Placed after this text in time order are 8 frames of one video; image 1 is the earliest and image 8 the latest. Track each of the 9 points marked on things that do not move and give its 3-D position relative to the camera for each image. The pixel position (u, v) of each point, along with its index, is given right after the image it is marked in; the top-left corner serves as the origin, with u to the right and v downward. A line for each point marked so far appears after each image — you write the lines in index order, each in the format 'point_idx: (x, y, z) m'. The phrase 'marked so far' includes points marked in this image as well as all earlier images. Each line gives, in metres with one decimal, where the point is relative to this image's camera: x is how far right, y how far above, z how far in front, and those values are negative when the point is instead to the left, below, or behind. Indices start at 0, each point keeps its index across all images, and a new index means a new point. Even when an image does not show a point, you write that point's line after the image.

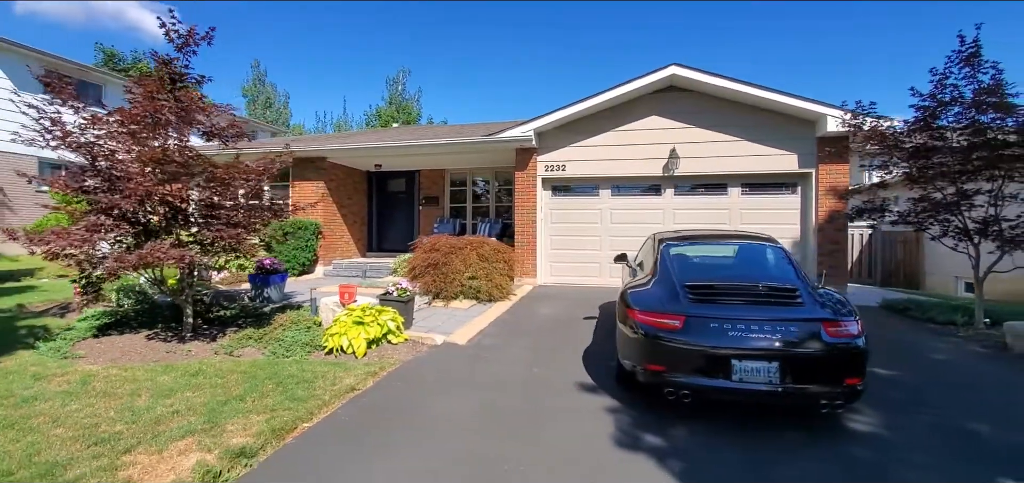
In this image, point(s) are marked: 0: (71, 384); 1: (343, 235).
0: (-3.8, -1.2, +4.1) m
1: (-4.2, +0.2, +12.0) m
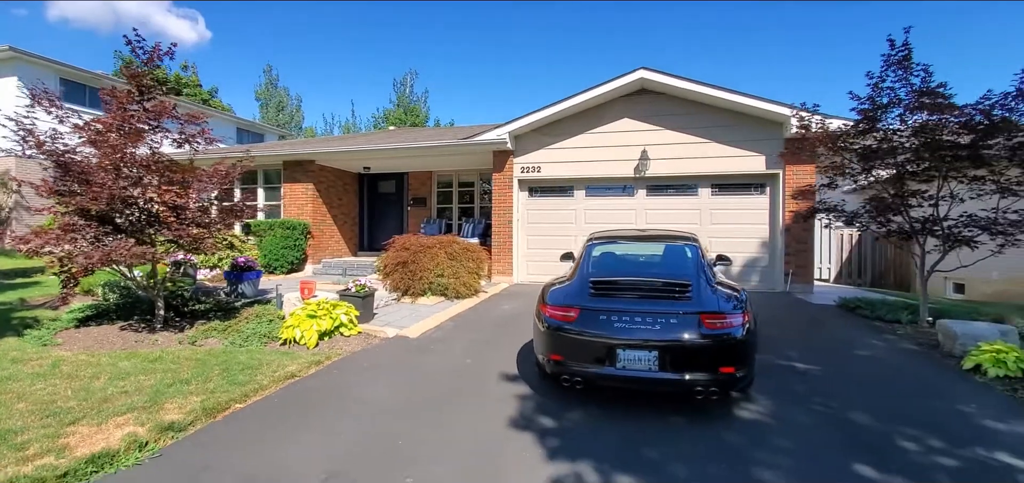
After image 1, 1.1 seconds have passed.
0: (-4.5, -1.2, +4.5) m
1: (-4.7, +0.2, +12.4) m
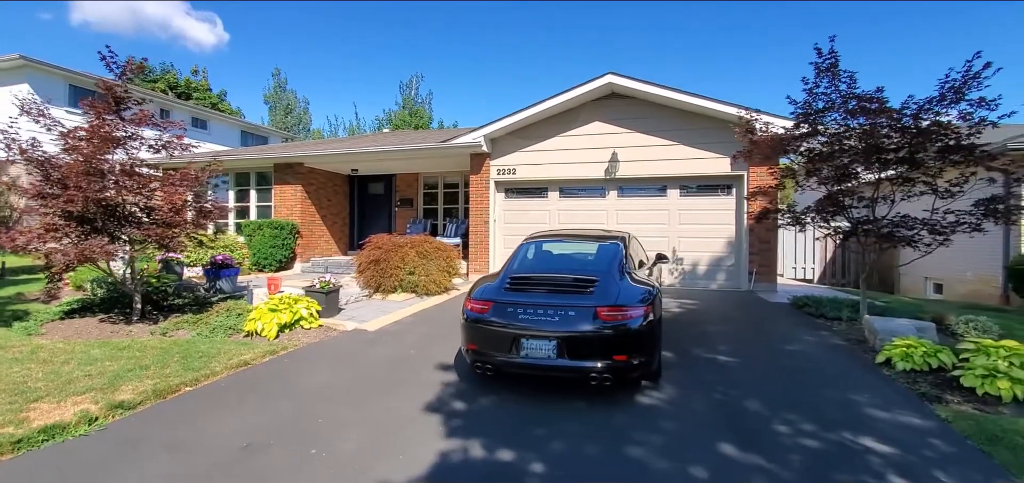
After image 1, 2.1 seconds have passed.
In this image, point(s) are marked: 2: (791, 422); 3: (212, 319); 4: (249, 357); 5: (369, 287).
0: (-5.1, -1.2, +5.0) m
1: (-5.1, +0.2, +12.9) m
2: (+2.1, -1.4, +3.6) m
3: (-3.9, -1.0, +6.2) m
4: (-2.8, -1.2, +5.1) m
5: (-2.5, -0.8, +8.5) m
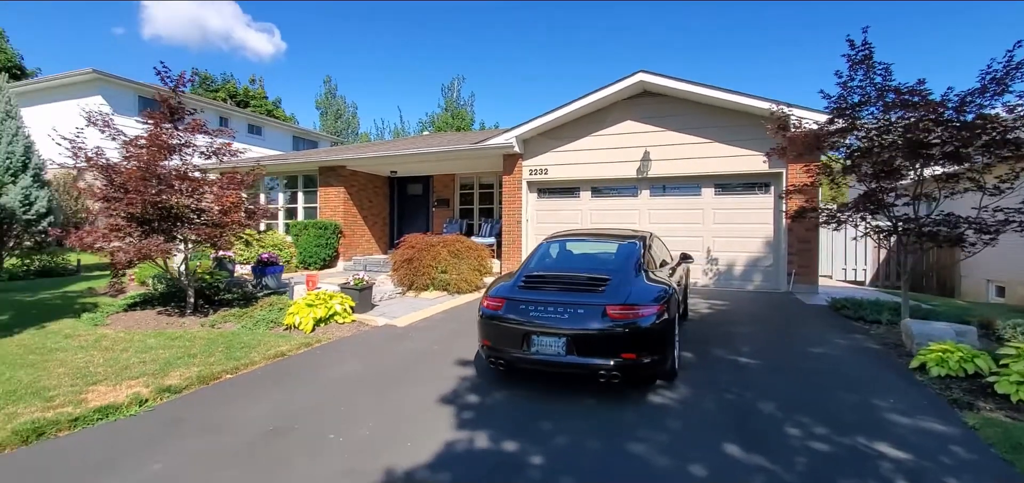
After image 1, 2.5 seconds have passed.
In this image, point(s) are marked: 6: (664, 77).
0: (-4.9, -1.1, +5.6) m
1: (-4.2, +0.2, +13.5) m
2: (+2.1, -1.4, +3.5) m
3: (-3.6, -1.0, +6.7) m
4: (-2.6, -1.2, +5.5) m
5: (-2.0, -0.8, +8.8) m
6: (+2.9, +3.1, +9.1) m
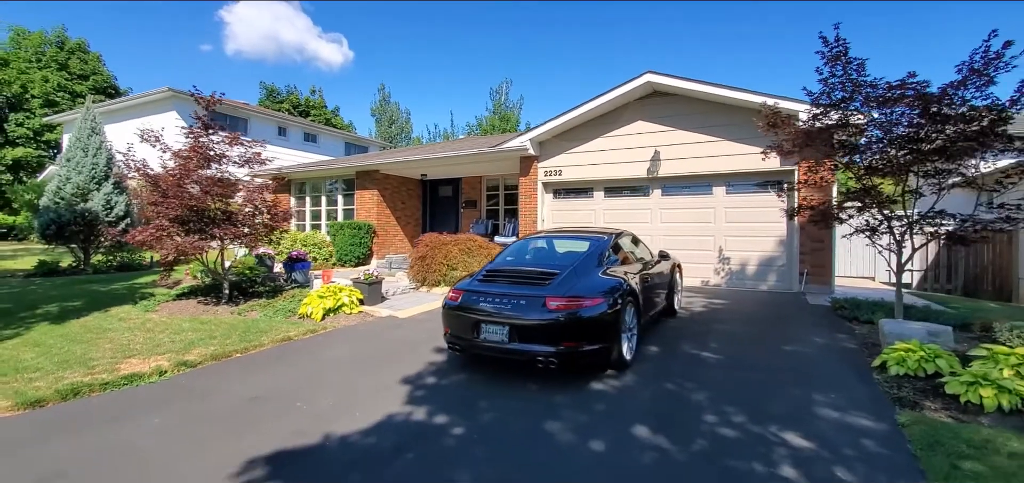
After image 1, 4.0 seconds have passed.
0: (-5.1, -1.1, +6.6) m
1: (-3.5, +0.2, +14.3) m
2: (+1.6, -1.3, +3.7) m
3: (-3.7, -1.0, +7.5) m
4: (-2.9, -1.2, +6.2) m
5: (-1.9, -0.8, +9.4) m
6: (+3.1, +3.2, +9.1) m
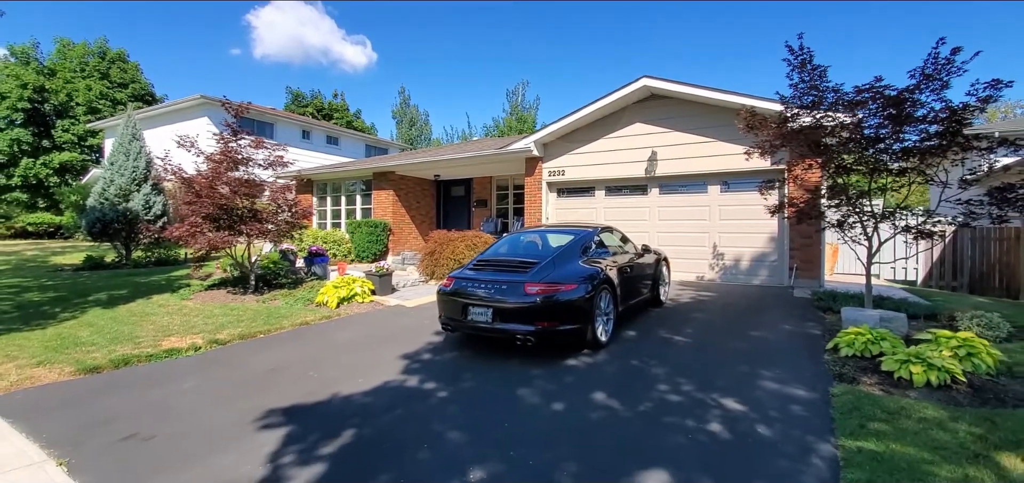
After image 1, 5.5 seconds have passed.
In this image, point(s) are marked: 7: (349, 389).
0: (-5.2, -1.0, +7.4) m
1: (-3.2, +0.3, +15.0) m
2: (+1.4, -1.3, +4.2) m
3: (-3.7, -0.9, +8.3) m
4: (-2.9, -1.1, +6.9) m
5: (-1.8, -0.7, +10.1) m
6: (+3.1, +3.2, +9.6) m
7: (-1.5, -1.3, +4.2) m
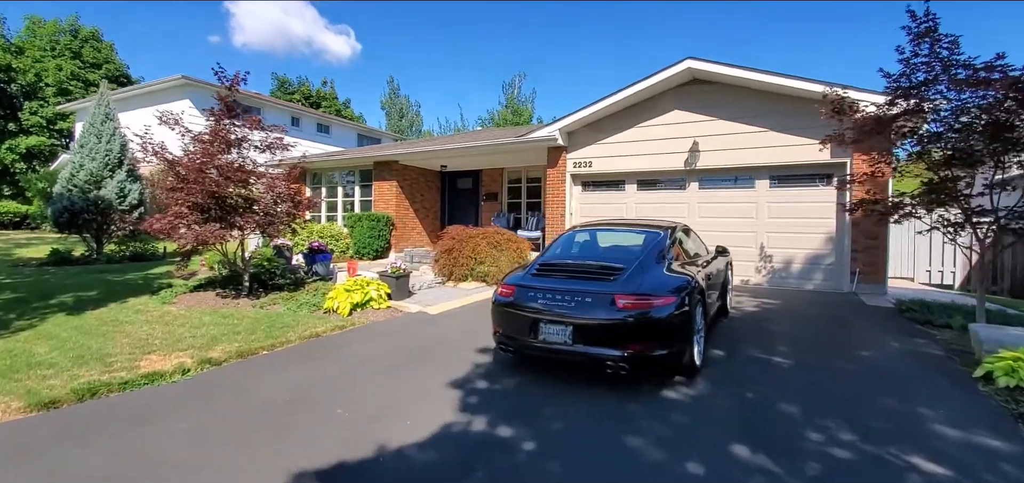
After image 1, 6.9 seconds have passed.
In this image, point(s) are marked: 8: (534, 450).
0: (-4.6, -1.0, +6.2) m
1: (-2.8, +0.4, +13.9) m
2: (+2.1, -1.3, +3.2) m
3: (-3.2, -0.8, +7.1) m
4: (-2.3, -1.1, +5.8) m
5: (-1.3, -0.6, +9.0) m
6: (+3.7, +3.2, +8.6) m
7: (-0.8, -1.3, +3.2) m
8: (+0.1, -1.3, +3.0) m
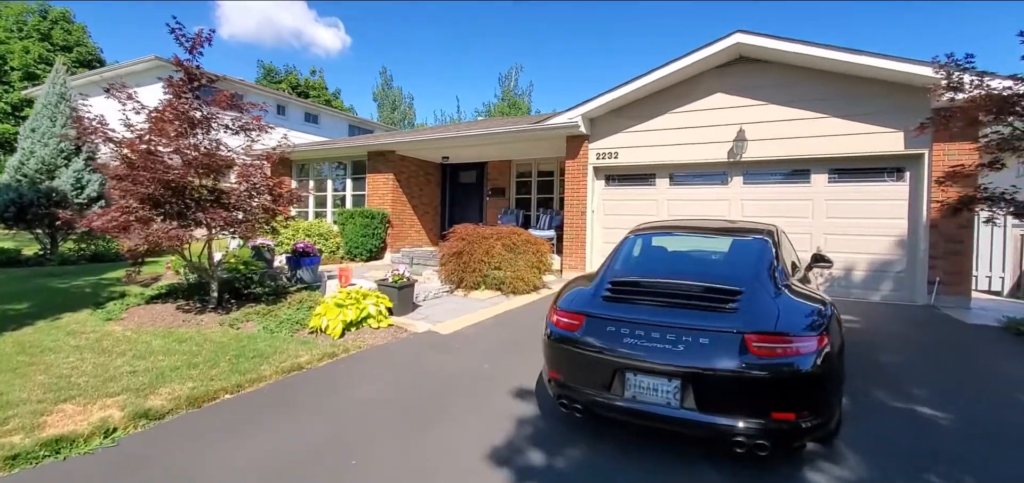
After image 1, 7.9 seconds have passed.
0: (-4.2, -1.0, +4.8) m
1: (-2.6, +0.5, +12.6) m
2: (+2.5, -1.4, +2.0) m
3: (-2.8, -0.8, +5.8) m
4: (-2.0, -1.1, +4.5) m
5: (-1.0, -0.7, +7.7) m
6: (+4.0, +3.2, +7.4) m
7: (-0.3, -1.4, +1.9) m
8: (+0.6, -1.4, +1.7) m
